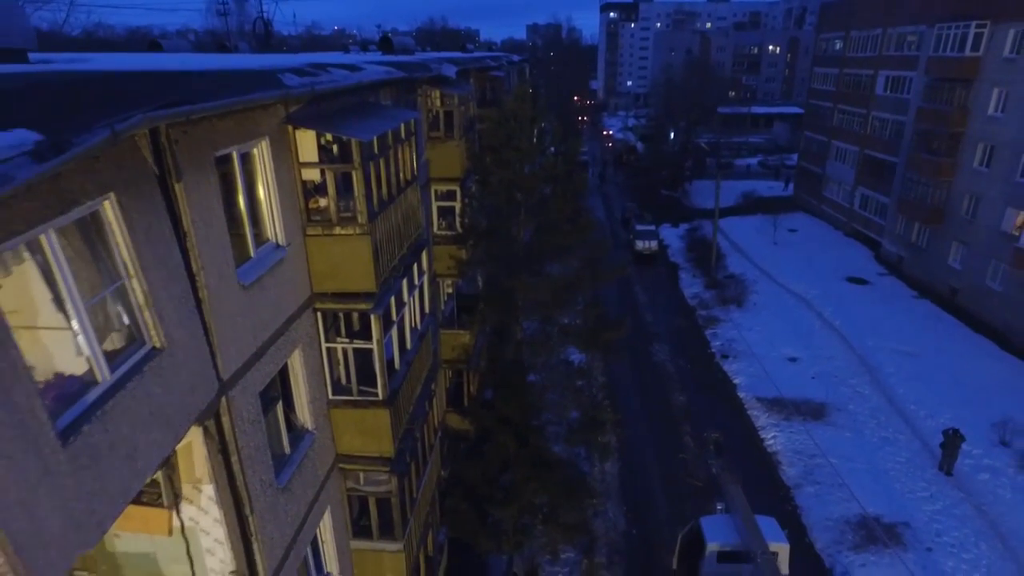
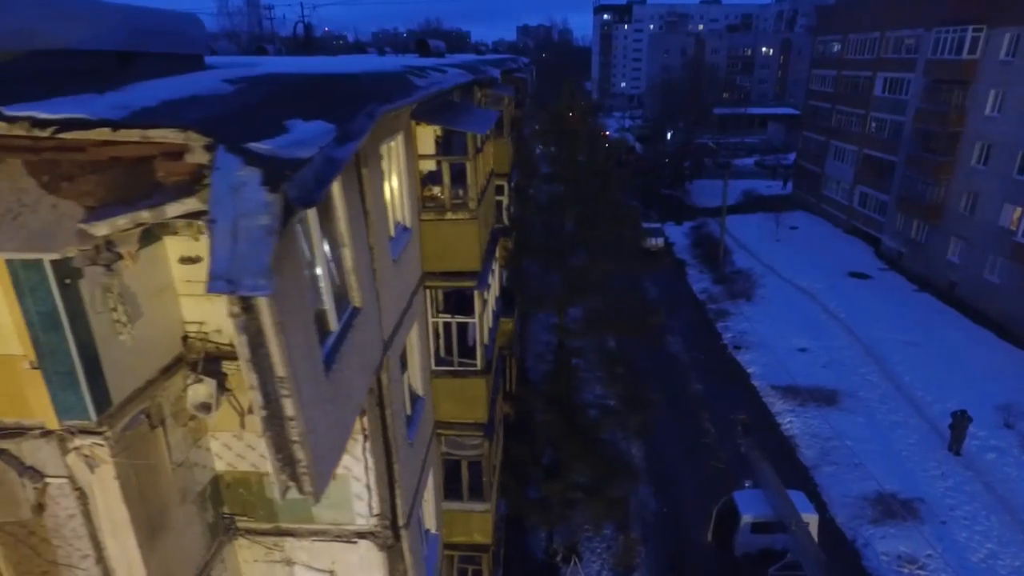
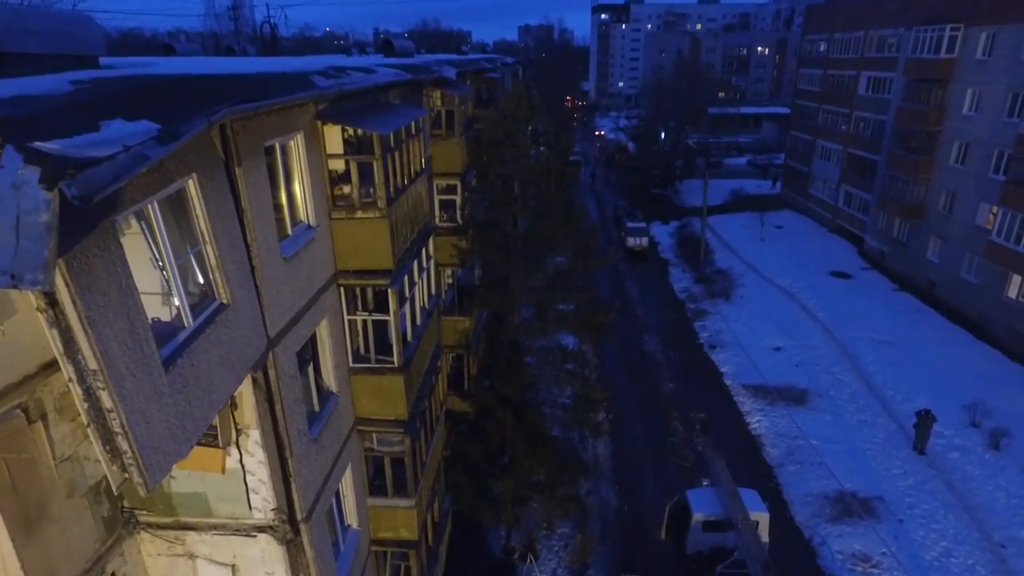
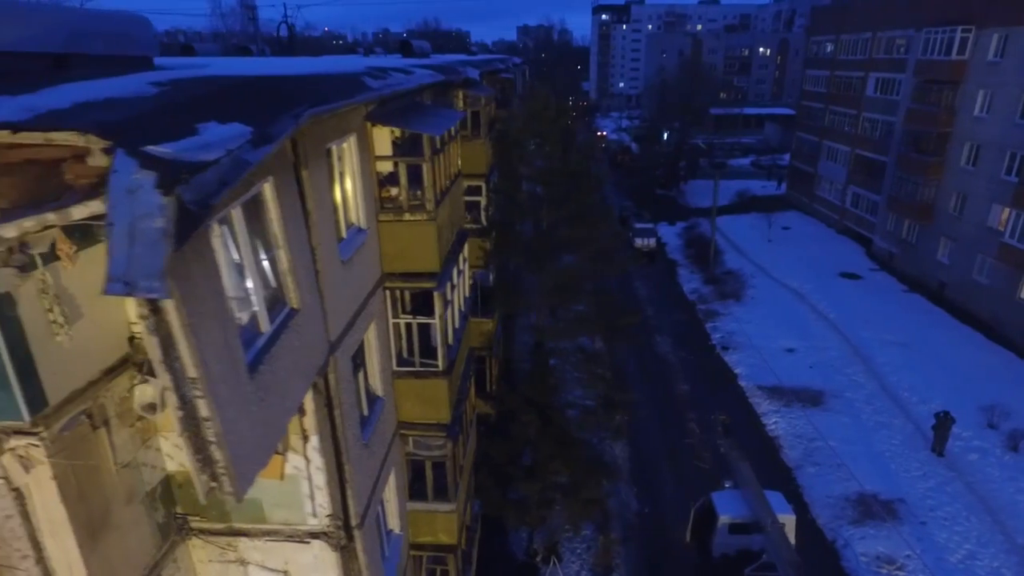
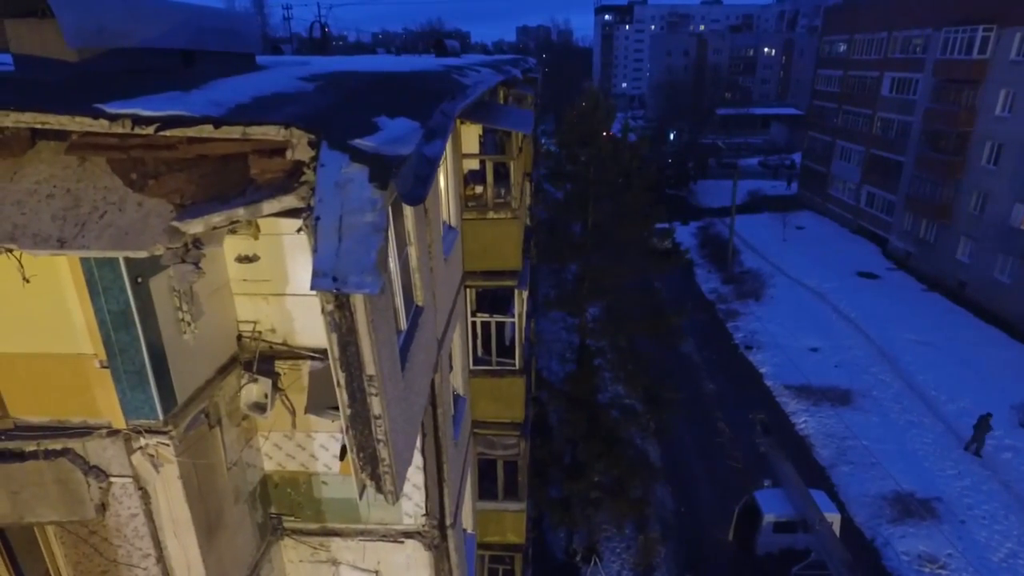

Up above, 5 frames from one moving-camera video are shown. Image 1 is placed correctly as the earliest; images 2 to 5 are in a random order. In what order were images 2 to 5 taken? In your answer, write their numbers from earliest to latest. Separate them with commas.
3, 4, 2, 5
